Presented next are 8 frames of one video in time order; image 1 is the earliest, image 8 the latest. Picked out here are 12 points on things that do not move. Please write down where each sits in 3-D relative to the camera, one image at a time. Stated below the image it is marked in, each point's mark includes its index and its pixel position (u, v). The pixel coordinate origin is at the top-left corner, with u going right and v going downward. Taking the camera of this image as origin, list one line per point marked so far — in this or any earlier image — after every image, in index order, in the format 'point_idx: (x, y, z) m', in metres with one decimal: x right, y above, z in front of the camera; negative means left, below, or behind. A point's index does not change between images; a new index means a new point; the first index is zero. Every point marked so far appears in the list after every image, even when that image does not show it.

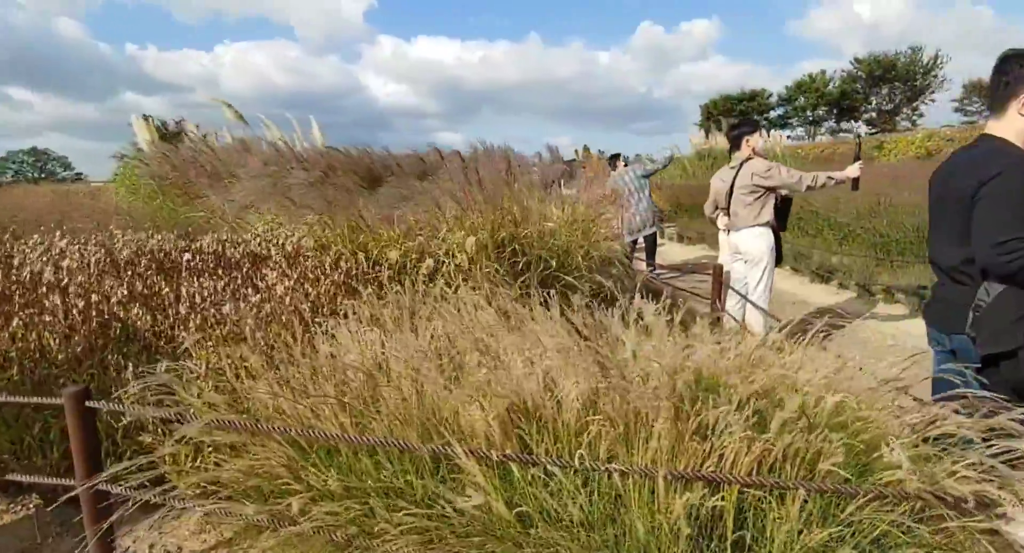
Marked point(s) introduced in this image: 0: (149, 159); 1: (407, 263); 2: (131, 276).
0: (-5.6, +1.8, +9.0) m
1: (-0.7, +0.2, +4.4) m
2: (-2.6, 0.0, +4.0) m
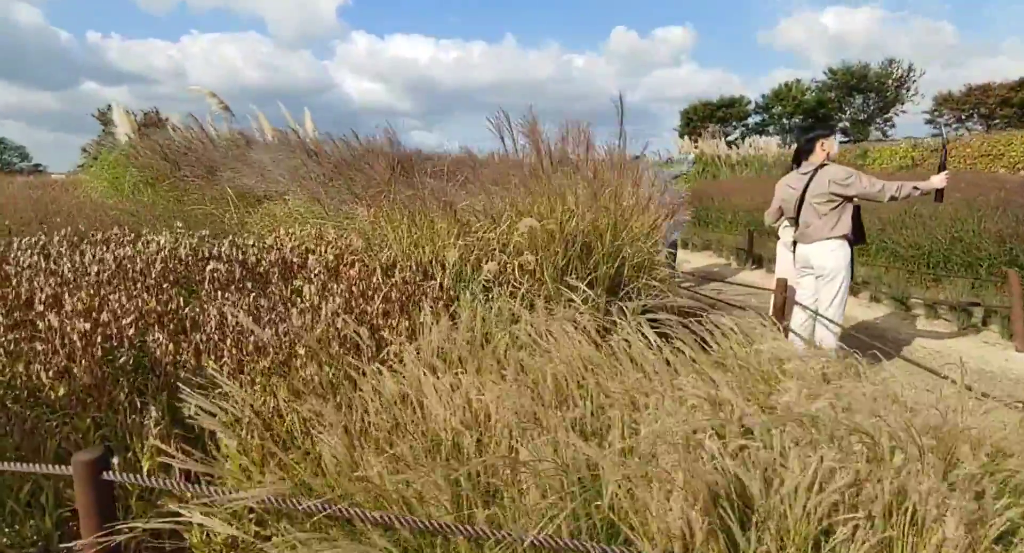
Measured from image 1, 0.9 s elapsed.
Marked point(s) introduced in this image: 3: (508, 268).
0: (-5.3, +1.8, +8.2) m
1: (-0.3, +0.1, +3.8) m
2: (-2.1, -0.1, +3.3) m
3: (0.0, 0.0, +3.8) m
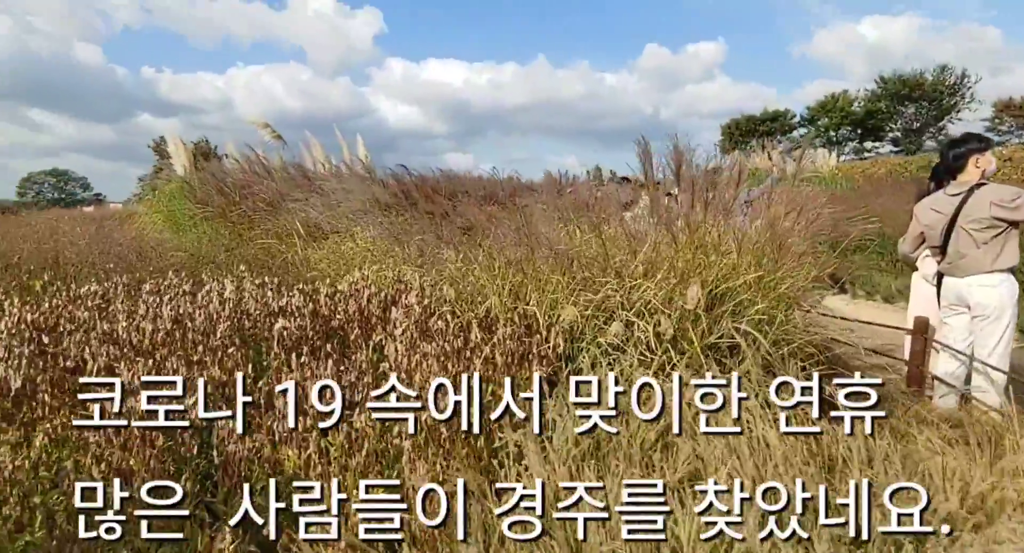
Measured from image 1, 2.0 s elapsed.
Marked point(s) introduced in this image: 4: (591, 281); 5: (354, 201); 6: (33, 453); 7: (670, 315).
0: (-4.4, +1.3, +8.0) m
1: (+0.4, -0.2, +3.2) m
2: (-1.5, -0.4, +2.8) m
3: (+0.7, -0.3, +3.2) m
4: (+0.5, 0.0, +3.4) m
5: (-1.6, +0.8, +6.1) m
6: (-1.9, -0.7, +2.3) m
7: (+0.8, -0.2, +3.2) m
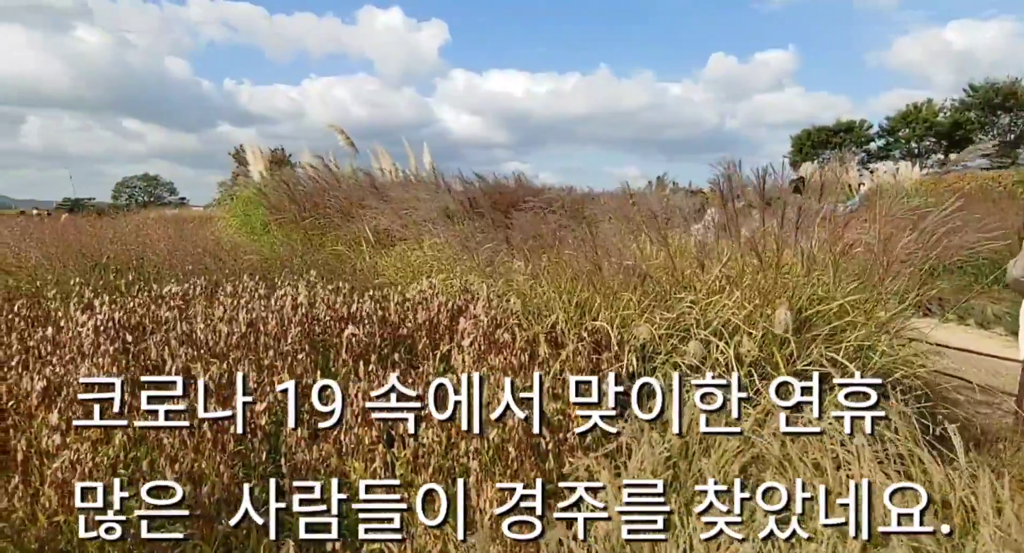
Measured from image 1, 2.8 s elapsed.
0: (-3.5, +1.2, +8.3) m
1: (+0.8, -0.3, +3.1) m
2: (-1.1, -0.4, +2.9) m
3: (+1.0, -0.3, +3.0) m
4: (+0.9, -0.1, +3.3) m
5: (-1.0, +0.7, +6.1) m
6: (-1.6, -0.7, +2.4) m
7: (+1.2, -0.3, +2.9) m
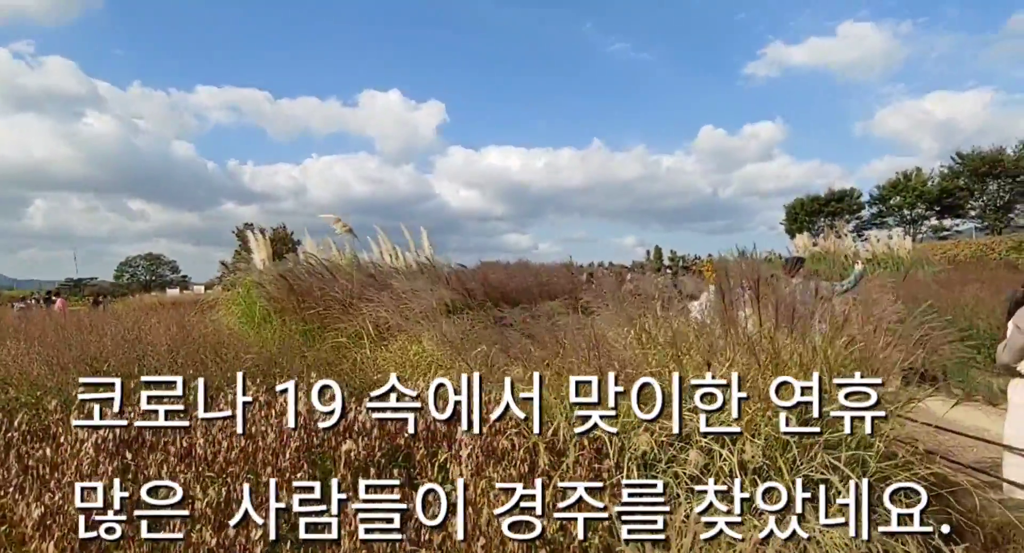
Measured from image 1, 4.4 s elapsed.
0: (-3.5, 0.0, +8.4) m
1: (+0.7, -0.8, +3.0) m
2: (-1.1, -1.0, +2.8) m
3: (+1.0, -0.9, +3.0) m
4: (+0.9, -0.7, +3.3) m
5: (-1.0, -0.3, +6.2) m
6: (-1.6, -1.2, +2.3) m
7: (+1.2, -0.8, +2.9) m
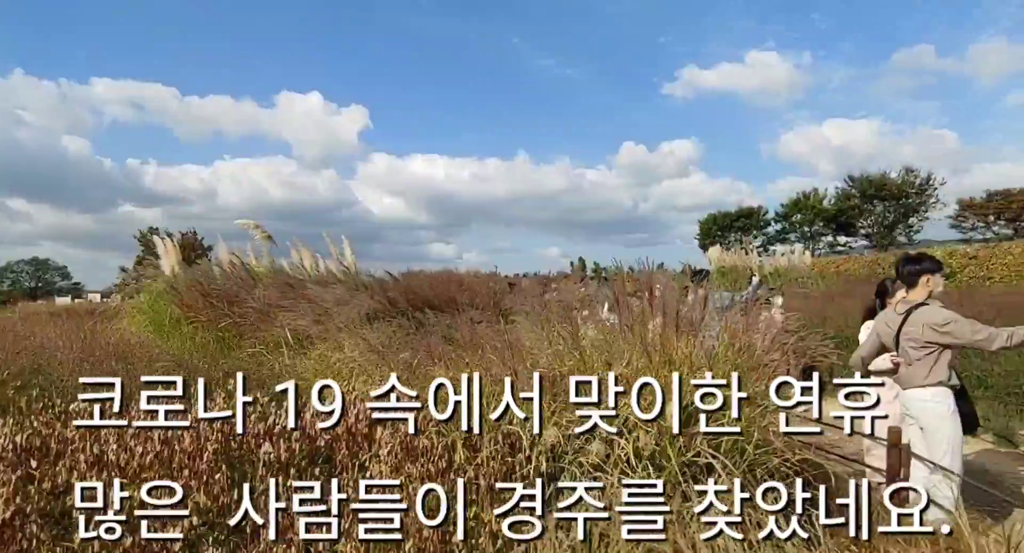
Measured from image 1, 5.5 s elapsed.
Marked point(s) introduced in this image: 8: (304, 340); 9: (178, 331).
0: (-4.6, -0.1, +8.2) m
1: (+0.3, -0.9, +3.3) m
2: (-1.6, -1.0, +2.9) m
3: (+0.6, -0.9, +3.3) m
4: (+0.4, -0.7, +3.6) m
5: (-1.8, -0.3, +6.3) m
6: (-1.9, -1.2, +2.3) m
7: (+0.7, -0.9, +3.3) m
8: (-2.2, -0.6, +6.1) m
9: (-4.2, -0.7, +7.5) m
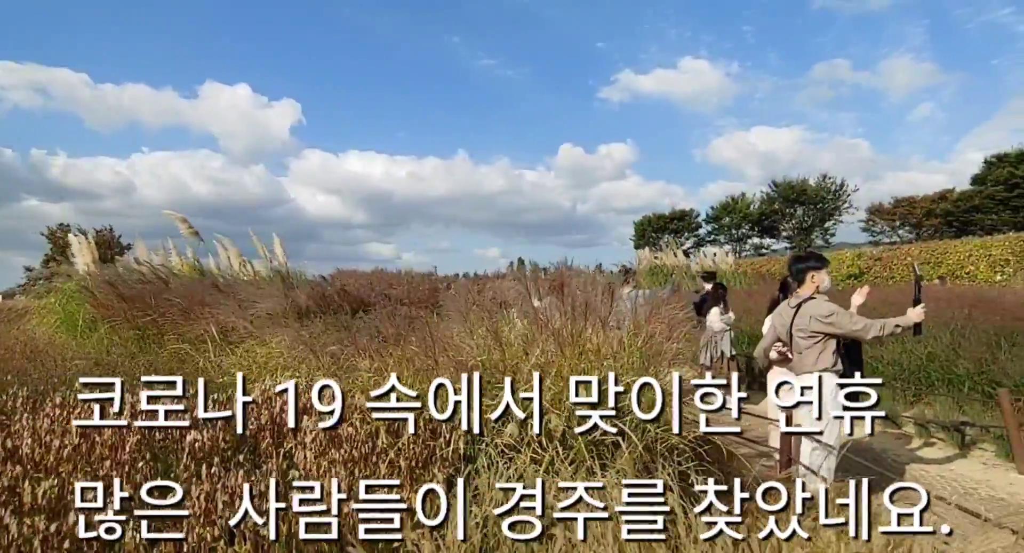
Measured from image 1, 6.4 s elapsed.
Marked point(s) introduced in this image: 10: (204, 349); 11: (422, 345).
0: (-5.5, -0.1, +7.9) m
1: (-0.2, -0.9, +3.5) m
2: (-2.0, -0.9, +2.9) m
3: (+0.1, -0.9, +3.5) m
4: (-0.1, -0.7, +3.8) m
5: (-2.6, -0.3, +6.3) m
6: (-2.3, -1.2, +2.3) m
7: (+0.3, -0.8, +3.5) m
8: (-2.9, -0.6, +6.1) m
9: (-5.1, -0.7, +7.2) m
10: (-3.1, -0.7, +6.0) m
11: (-0.6, -0.5, +4.2) m
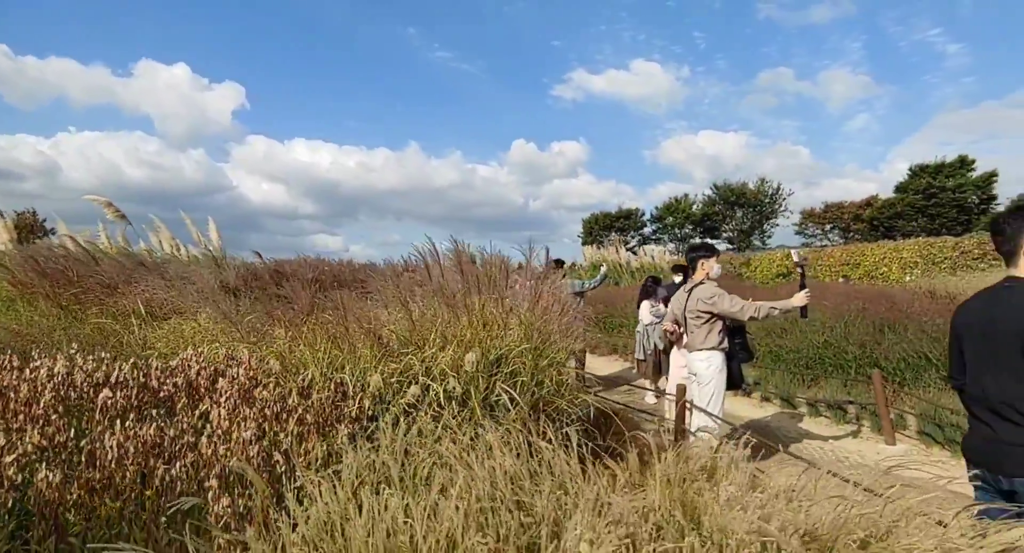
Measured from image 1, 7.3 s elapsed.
0: (-6.5, +0.2, +7.7) m
1: (-0.8, -0.7, +3.9) m
2: (-2.5, -0.8, +3.1) m
3: (-0.5, -0.7, +3.9) m
4: (-0.8, -0.5, +4.1) m
5: (-3.4, -0.1, +6.4) m
6: (-2.8, -1.0, +2.5) m
7: (-0.4, -0.7, +3.9) m
8: (-3.7, -0.4, +6.2) m
9: (-6.0, -0.4, +7.1) m
10: (-3.9, -0.5, +6.1) m
11: (-1.3, -0.3, +4.5) m
